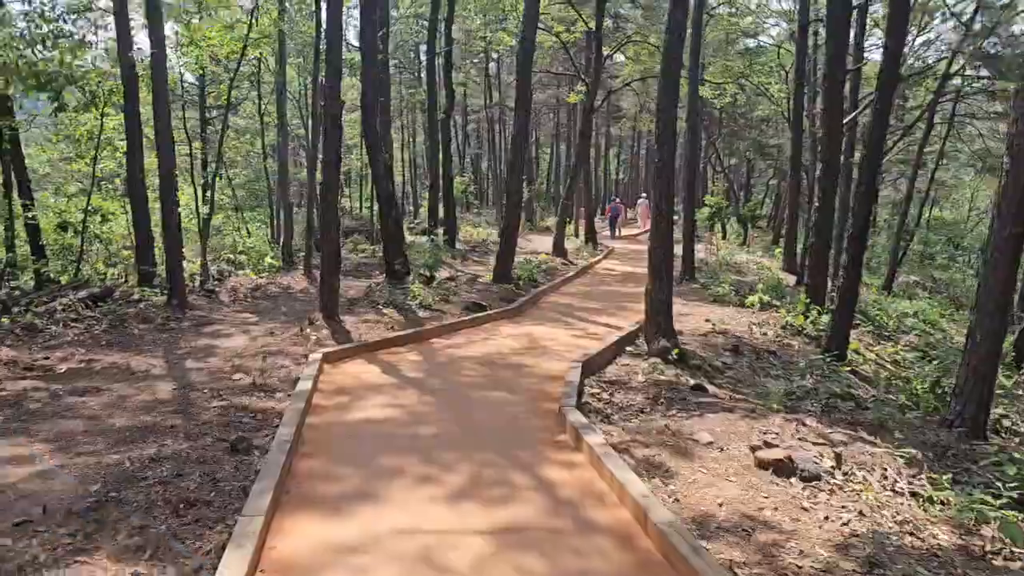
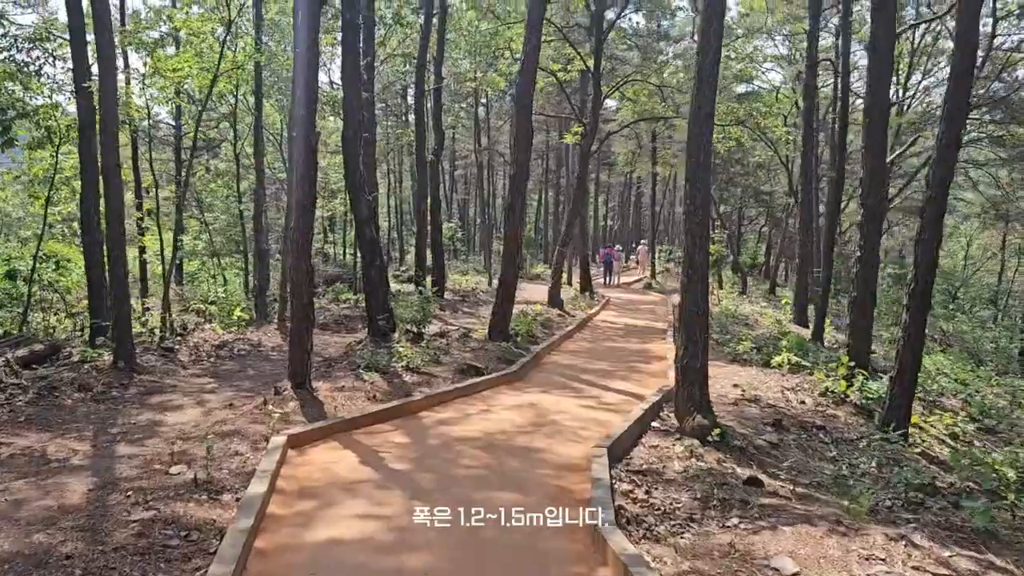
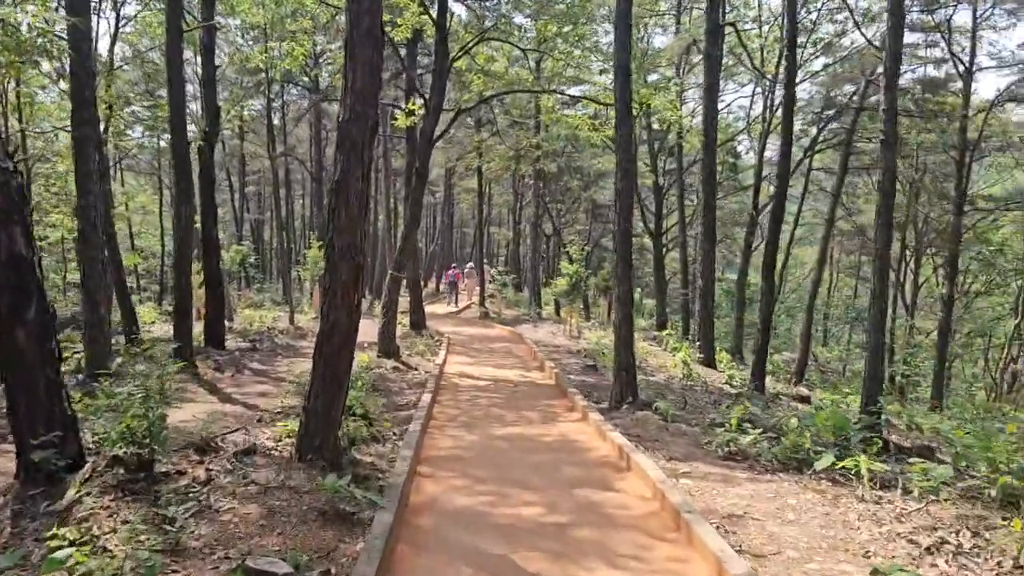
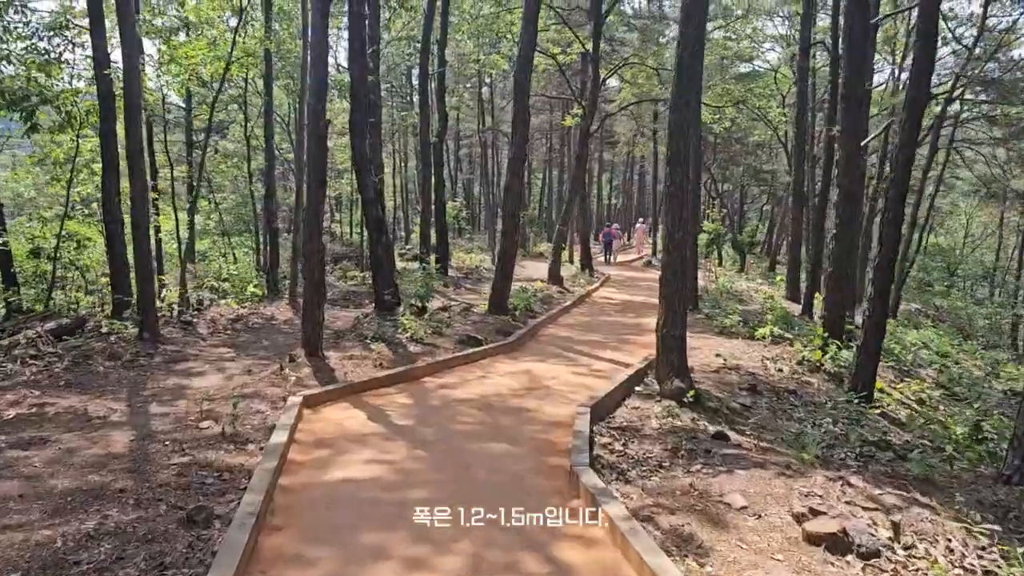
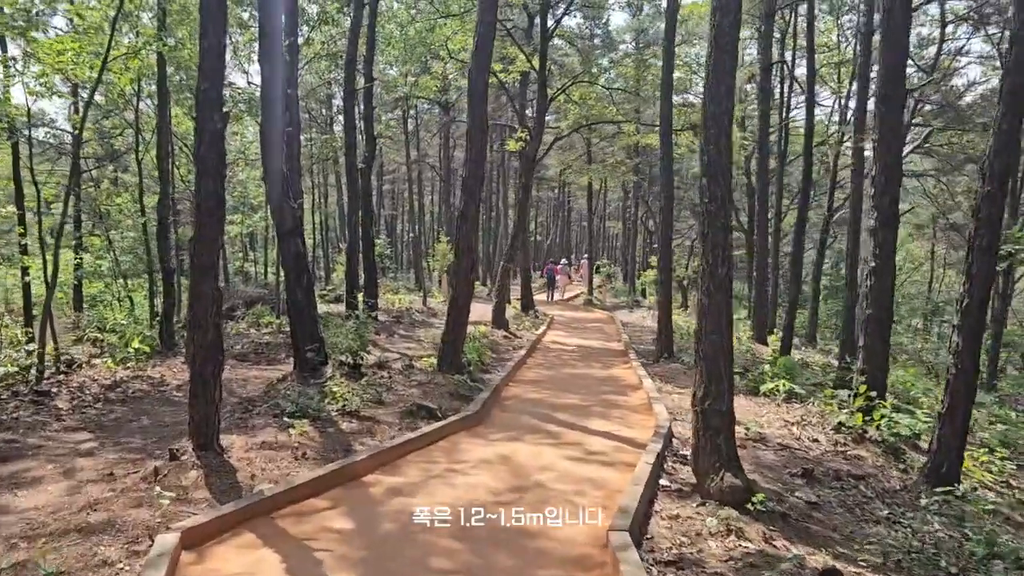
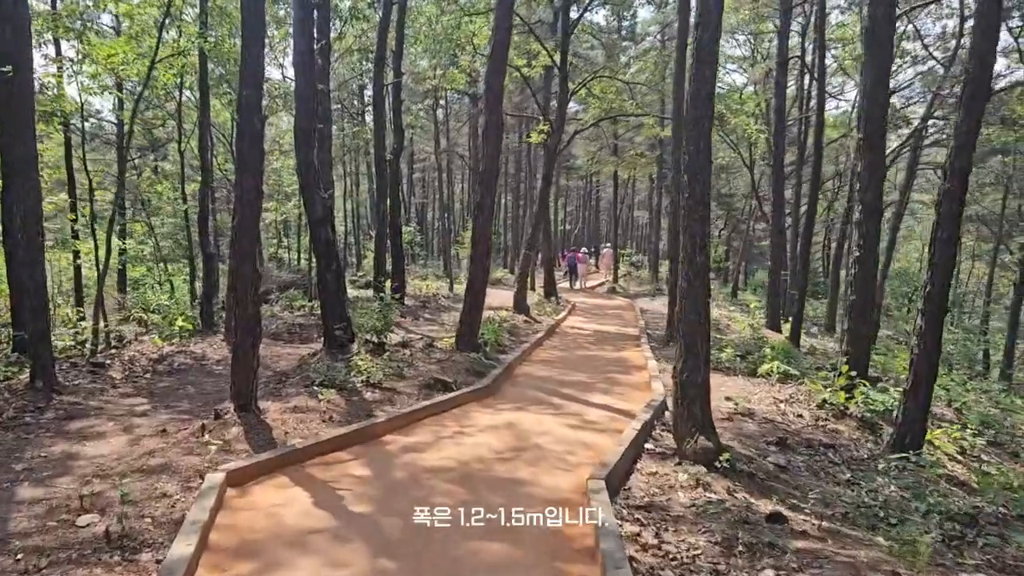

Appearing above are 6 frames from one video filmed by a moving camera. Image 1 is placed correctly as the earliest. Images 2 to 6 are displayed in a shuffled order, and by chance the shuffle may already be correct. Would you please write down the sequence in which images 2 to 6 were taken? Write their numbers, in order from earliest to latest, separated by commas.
4, 2, 6, 5, 3
